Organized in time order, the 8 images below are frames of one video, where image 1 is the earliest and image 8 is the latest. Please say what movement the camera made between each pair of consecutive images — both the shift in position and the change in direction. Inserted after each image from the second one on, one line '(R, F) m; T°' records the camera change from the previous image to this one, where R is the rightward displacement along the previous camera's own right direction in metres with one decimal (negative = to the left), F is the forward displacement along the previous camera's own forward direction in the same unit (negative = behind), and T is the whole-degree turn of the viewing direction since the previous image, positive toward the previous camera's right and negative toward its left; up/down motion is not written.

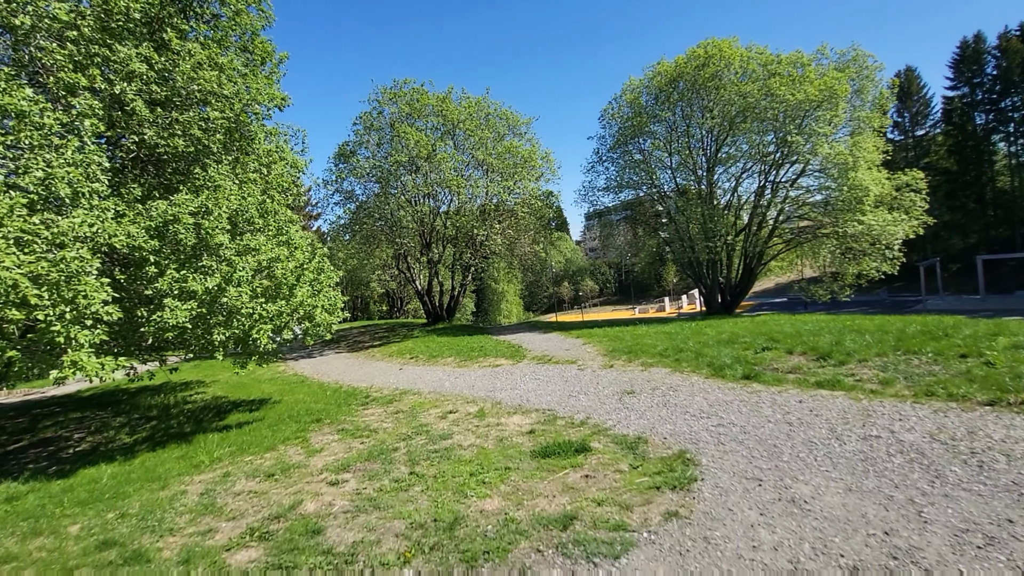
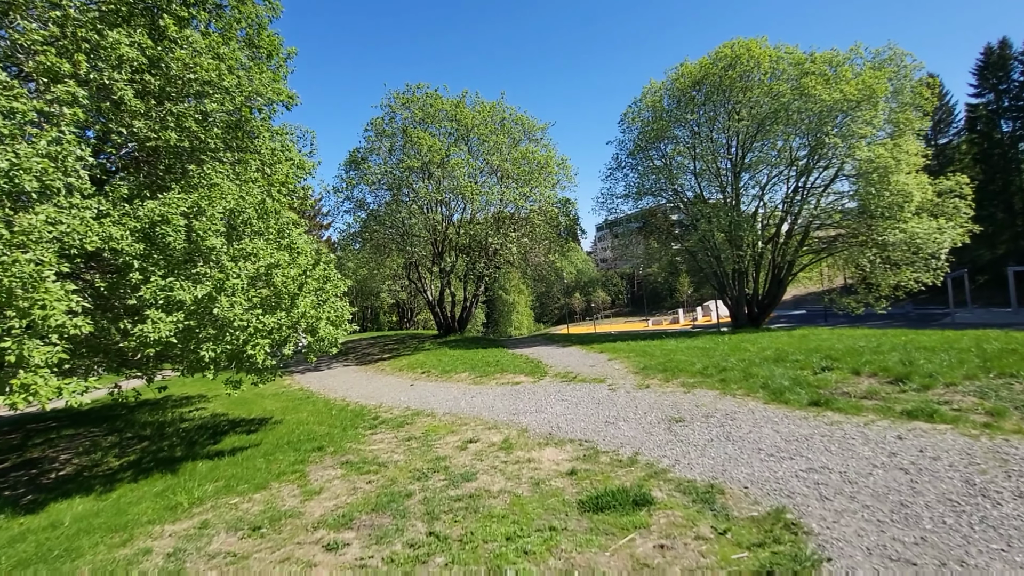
(-0.3, +1.2) m; -1°
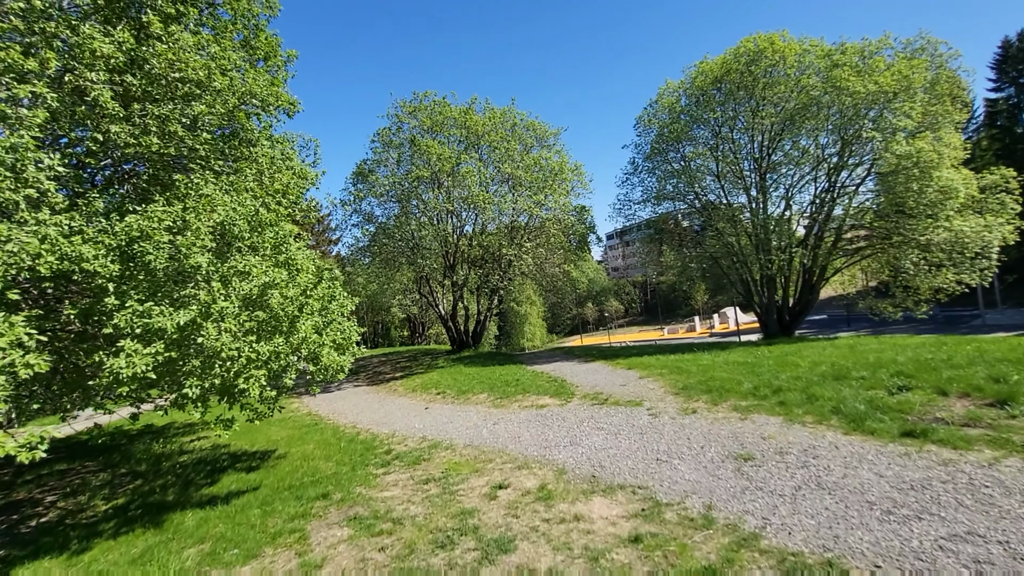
(-0.3, +1.2) m; -1°
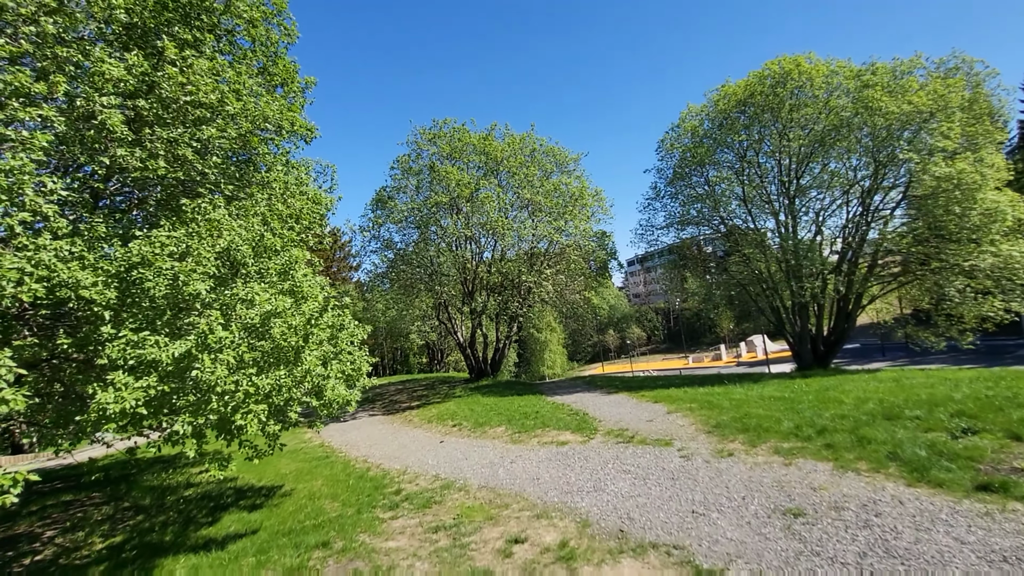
(0.0, +0.6) m; -2°
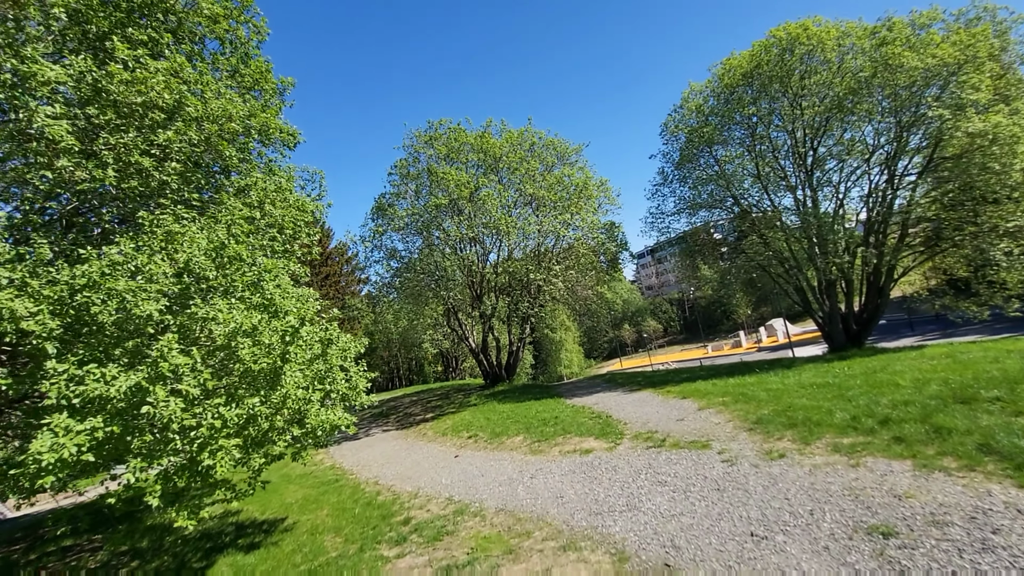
(+0.1, +1.0) m; -1°
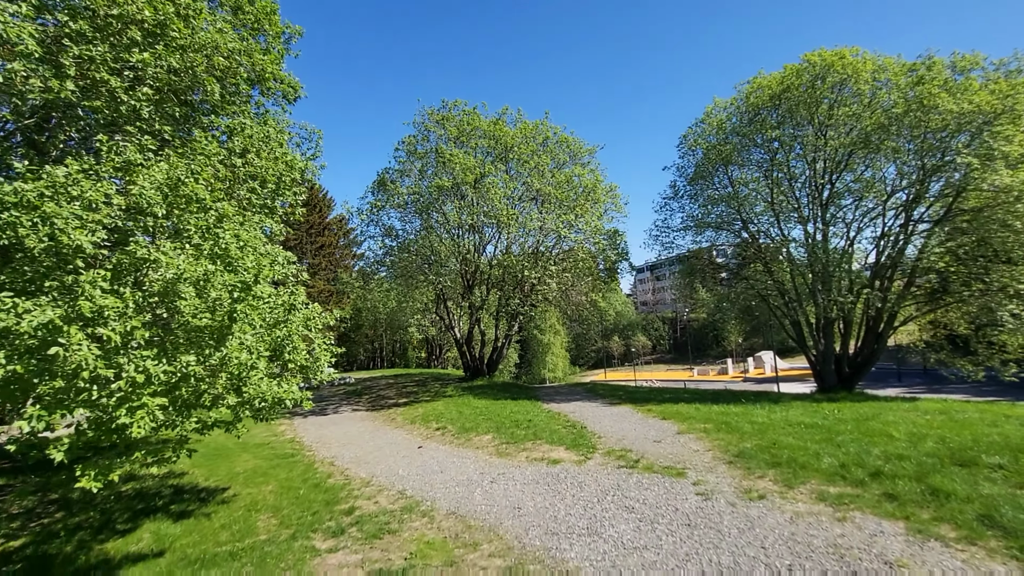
(+0.2, +0.6) m; 0°
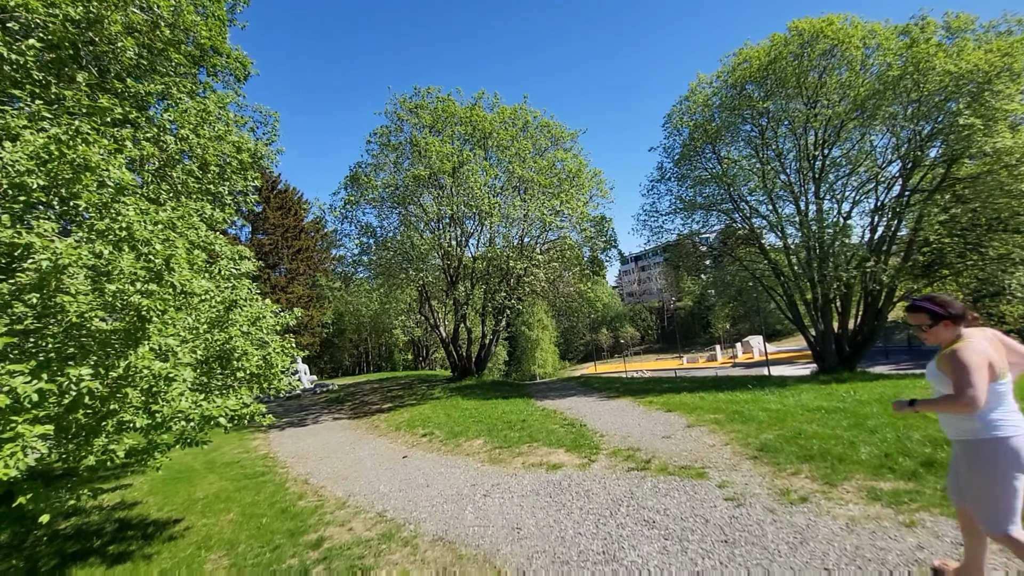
(0.0, +1.2) m; +2°
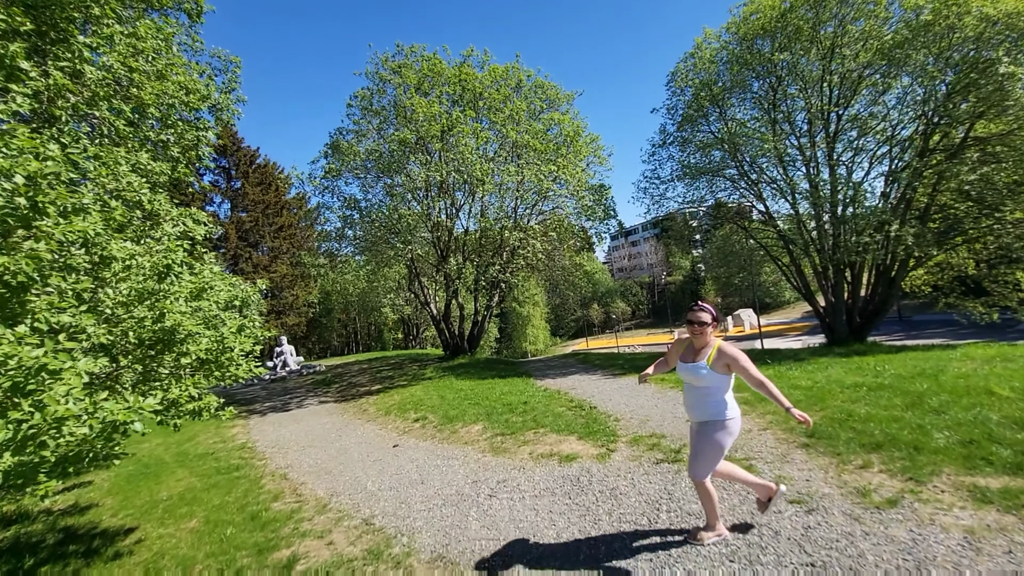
(-0.2, +1.3) m; +1°
